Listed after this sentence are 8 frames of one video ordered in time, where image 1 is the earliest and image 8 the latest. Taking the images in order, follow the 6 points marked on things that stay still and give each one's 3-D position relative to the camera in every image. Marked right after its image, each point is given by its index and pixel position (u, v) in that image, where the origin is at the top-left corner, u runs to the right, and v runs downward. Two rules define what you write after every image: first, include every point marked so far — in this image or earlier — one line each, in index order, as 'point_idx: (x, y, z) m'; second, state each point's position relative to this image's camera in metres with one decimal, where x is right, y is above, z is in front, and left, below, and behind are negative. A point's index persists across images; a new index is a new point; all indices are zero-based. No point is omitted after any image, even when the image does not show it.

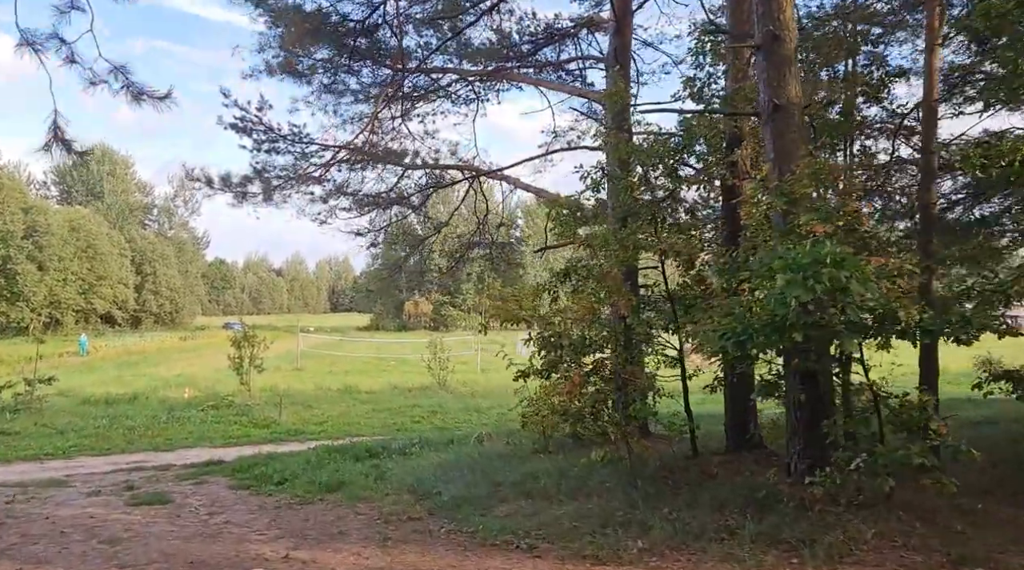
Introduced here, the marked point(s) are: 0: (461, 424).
0: (-0.8, -2.4, +15.4) m
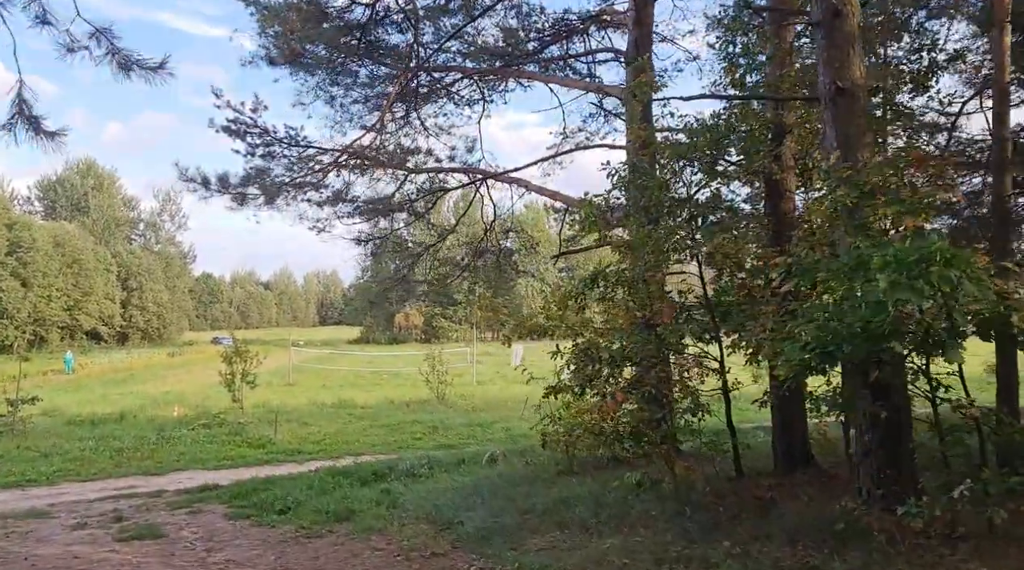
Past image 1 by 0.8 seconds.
0: (-0.7, -2.5, +14.7) m
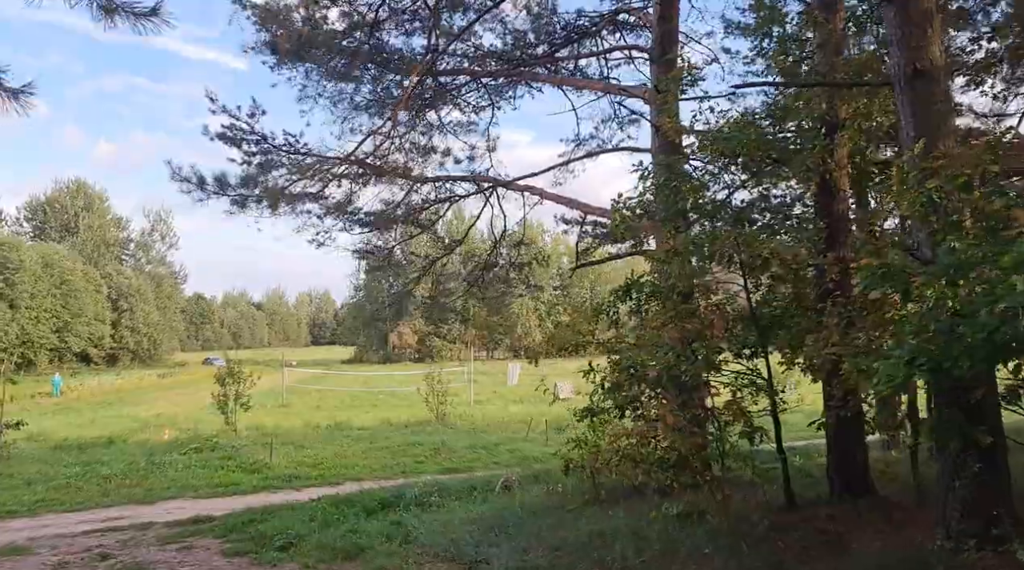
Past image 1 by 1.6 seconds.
0: (-0.6, -2.8, +14.0) m
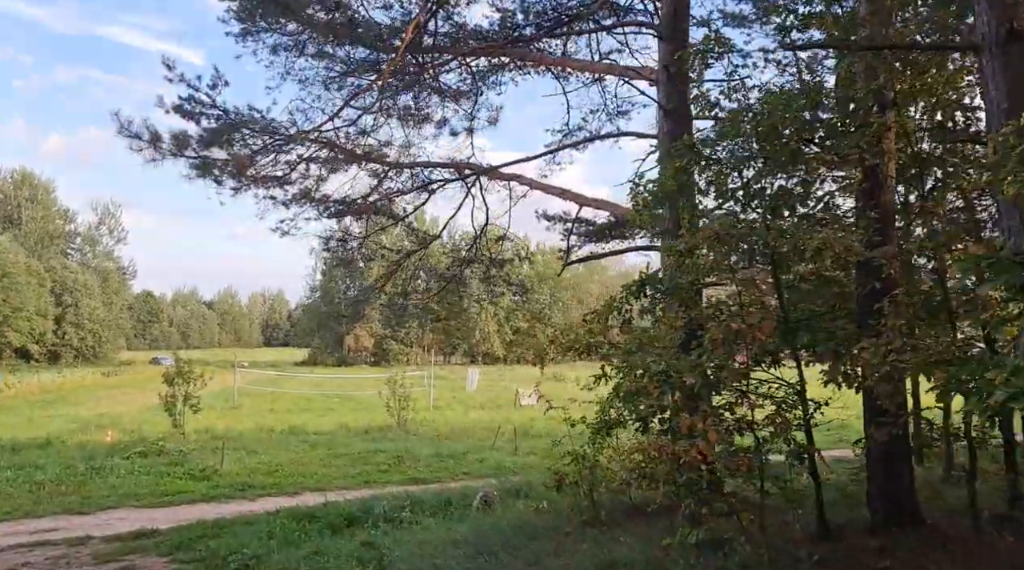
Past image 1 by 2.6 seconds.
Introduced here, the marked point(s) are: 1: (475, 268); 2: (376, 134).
0: (-1.0, -2.7, +13.1) m
1: (-0.5, +0.1, +11.2) m
2: (-1.5, +1.7, +10.3) m
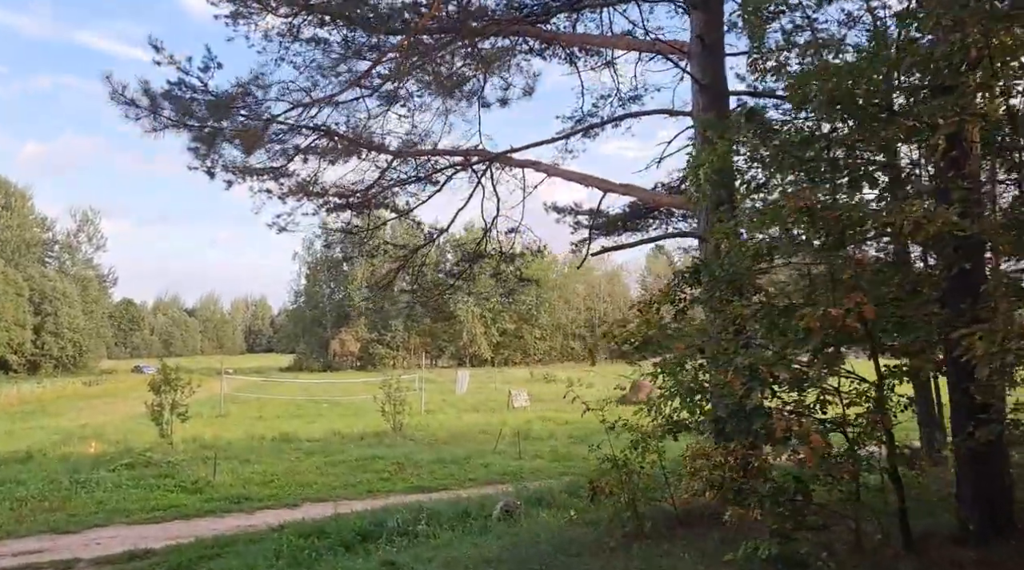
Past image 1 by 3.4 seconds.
0: (-0.9, -2.7, +12.5) m
1: (-0.4, +0.2, +10.6) m
2: (-1.4, +1.7, +9.6) m
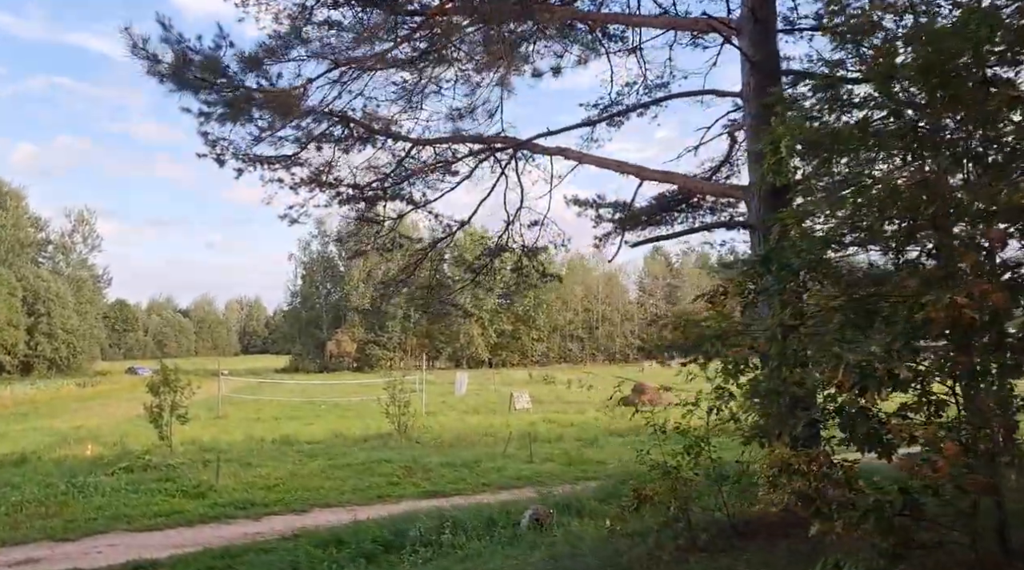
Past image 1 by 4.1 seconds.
0: (-0.7, -2.7, +12.0) m
1: (-0.2, +0.2, +10.1) m
2: (-1.2, +1.8, +9.1) m
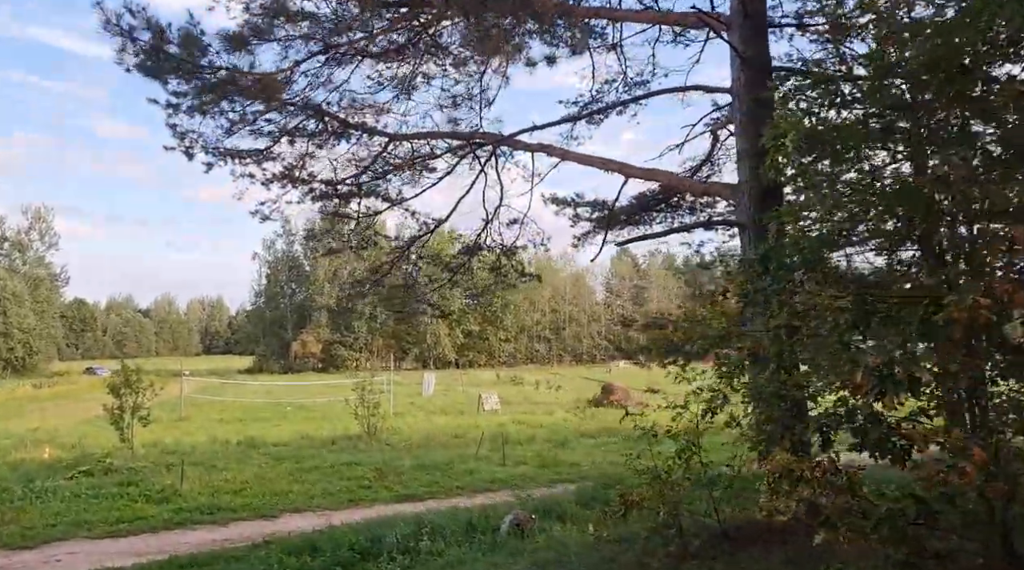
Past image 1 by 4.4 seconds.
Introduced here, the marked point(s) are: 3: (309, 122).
0: (-1.0, -2.7, +11.8) m
1: (-0.4, +0.2, +9.9) m
2: (-1.4, +1.8, +8.9) m
3: (-1.9, +1.6, +8.6) m
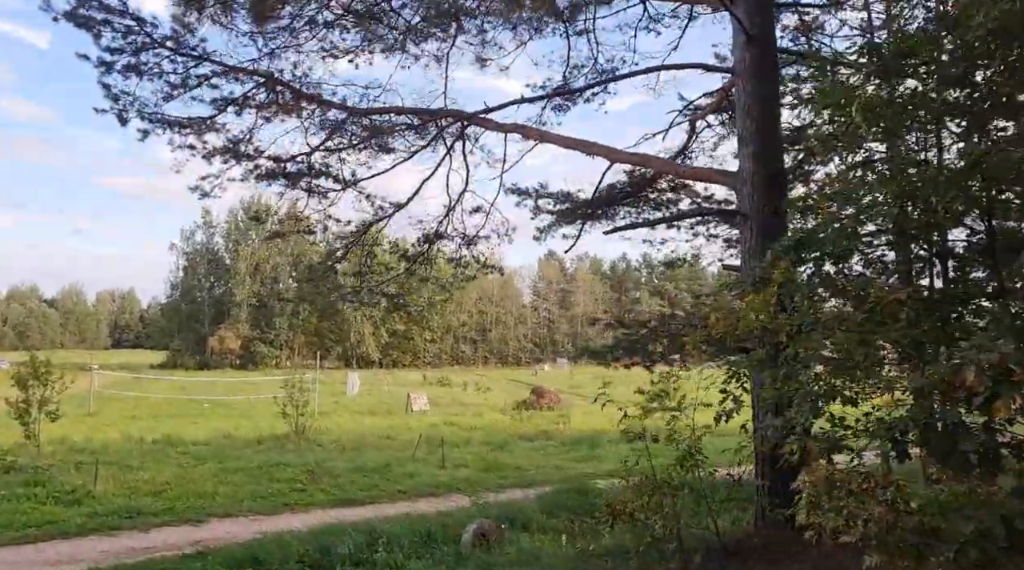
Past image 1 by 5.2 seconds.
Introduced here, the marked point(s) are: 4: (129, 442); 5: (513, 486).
0: (-1.7, -2.6, +11.1) m
1: (-0.9, +0.3, +9.2) m
2: (-1.7, +1.9, +8.2) m
3: (-2.2, +1.7, +7.9) m
4: (-7.6, -3.1, +18.2) m
5: (0.0, -2.4, +10.8) m
